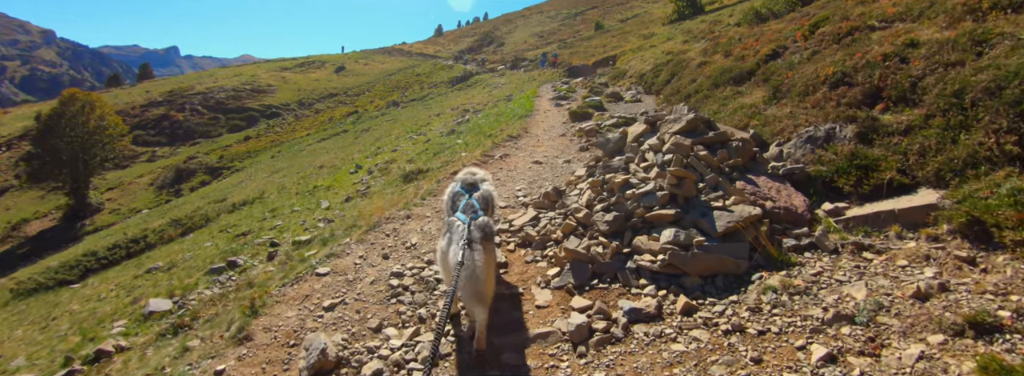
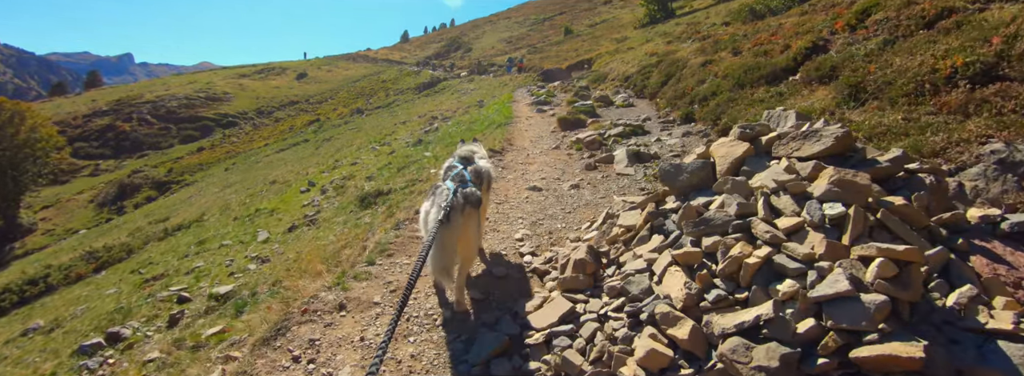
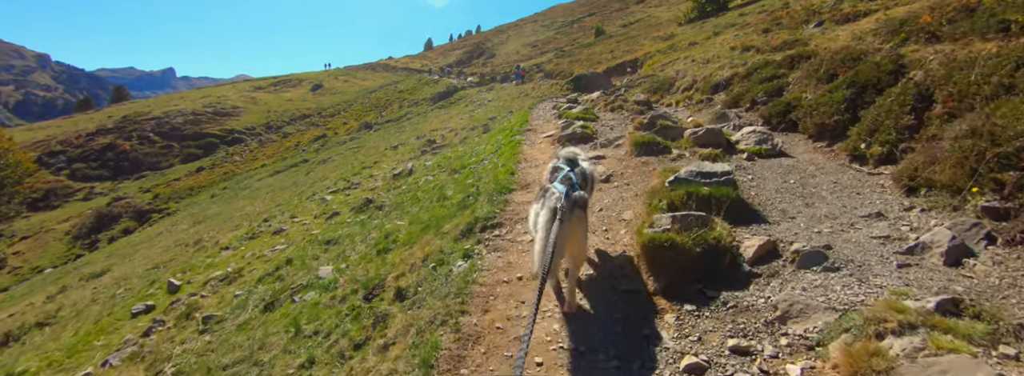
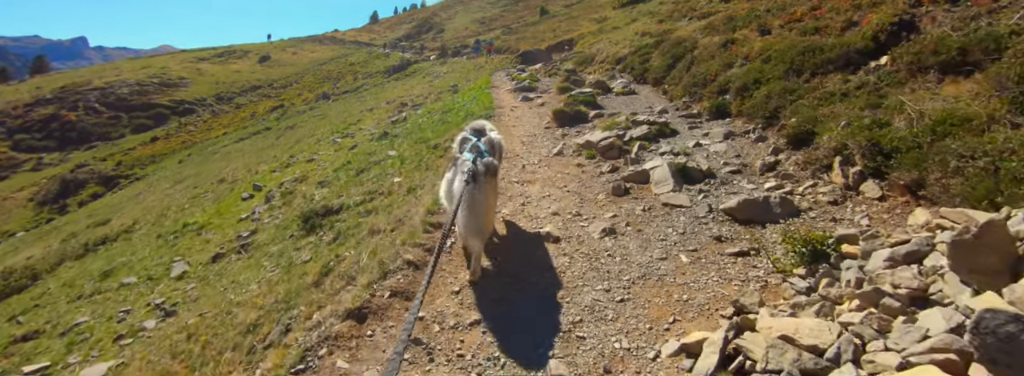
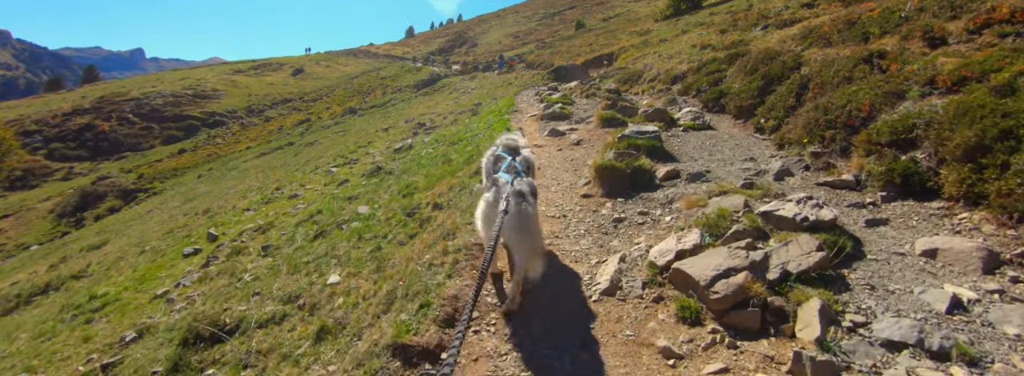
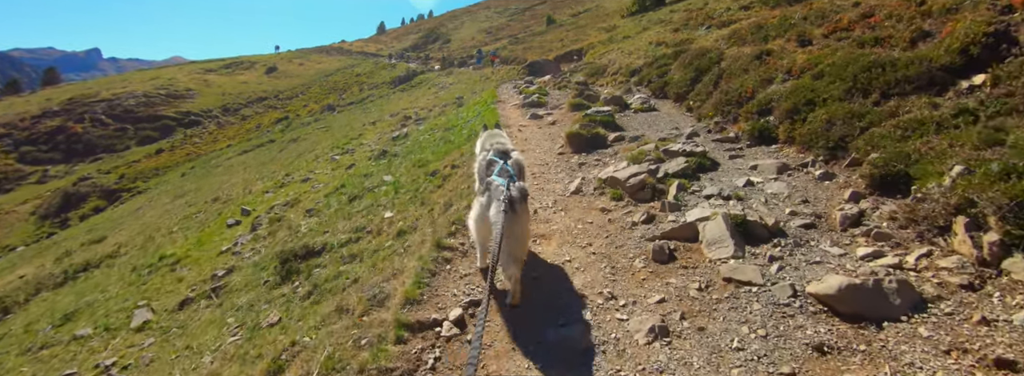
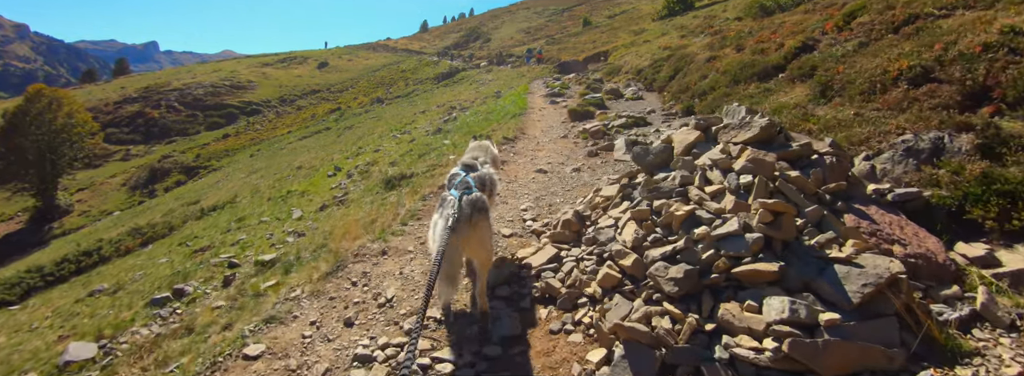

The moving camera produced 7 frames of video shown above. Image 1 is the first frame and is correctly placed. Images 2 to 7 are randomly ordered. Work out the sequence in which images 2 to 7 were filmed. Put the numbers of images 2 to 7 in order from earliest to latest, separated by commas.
7, 2, 4, 6, 5, 3
